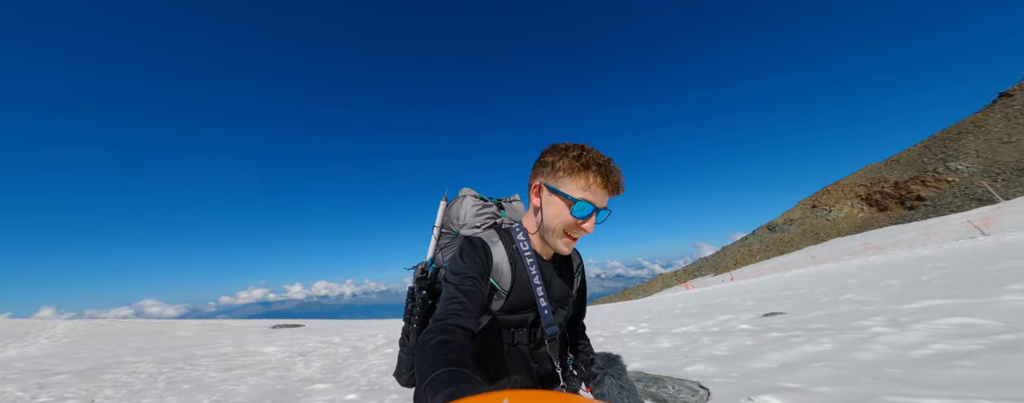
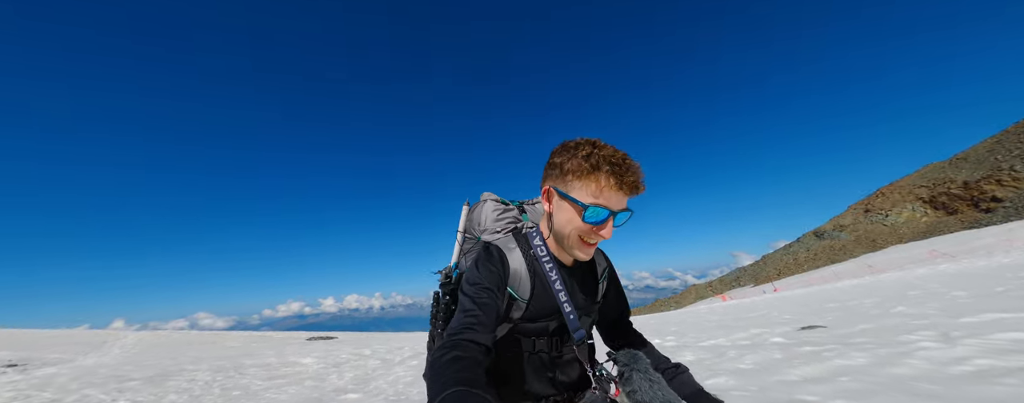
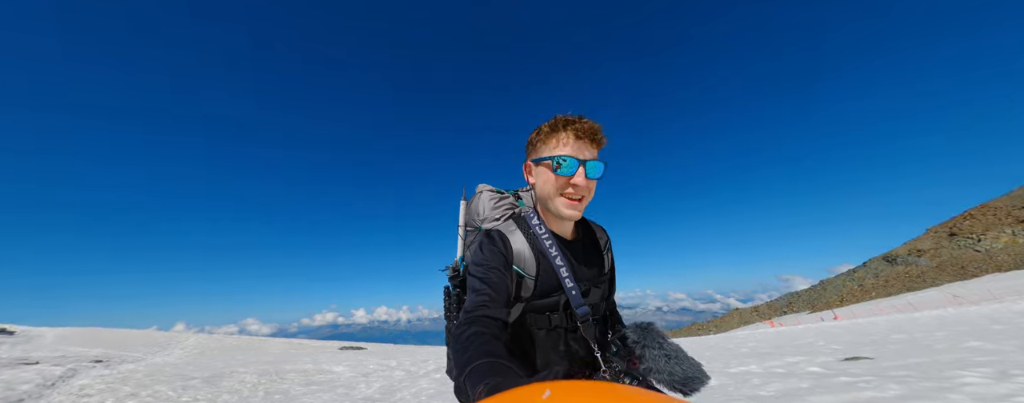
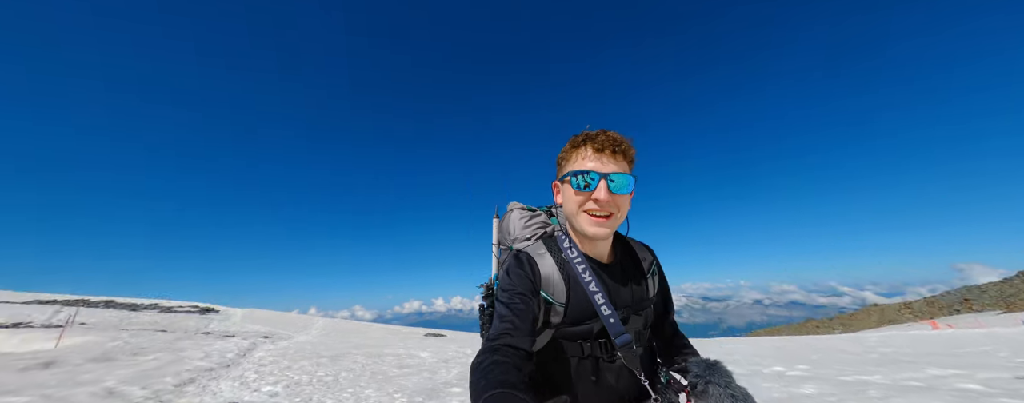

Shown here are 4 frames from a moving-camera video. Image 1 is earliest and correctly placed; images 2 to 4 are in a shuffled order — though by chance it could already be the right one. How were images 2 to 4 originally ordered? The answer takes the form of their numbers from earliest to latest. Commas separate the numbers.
2, 3, 4
